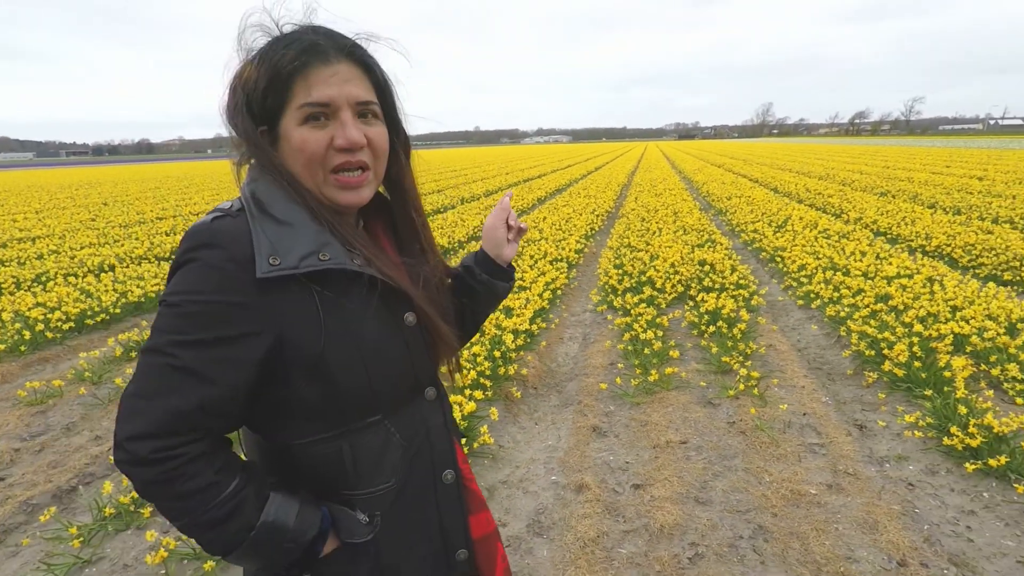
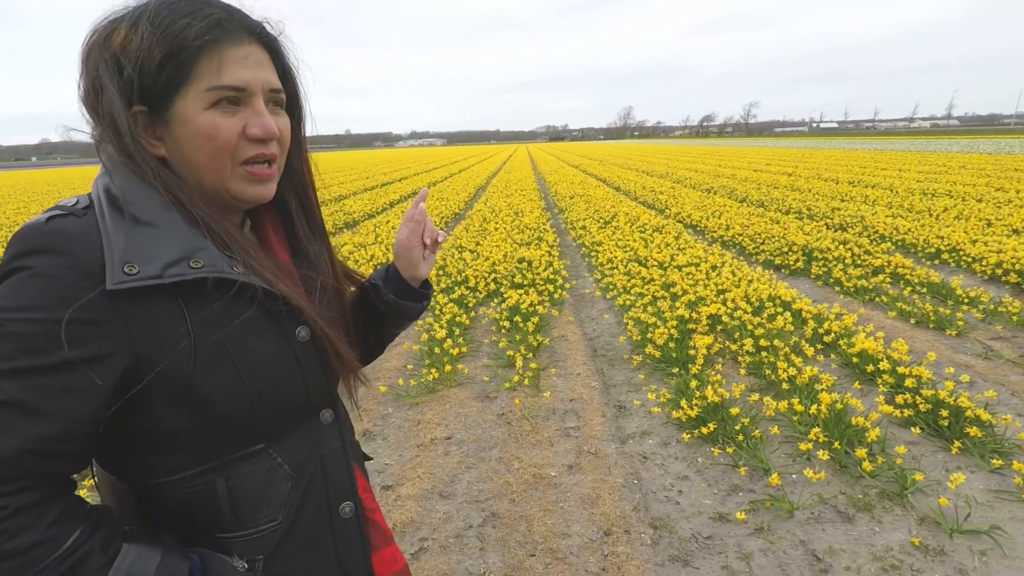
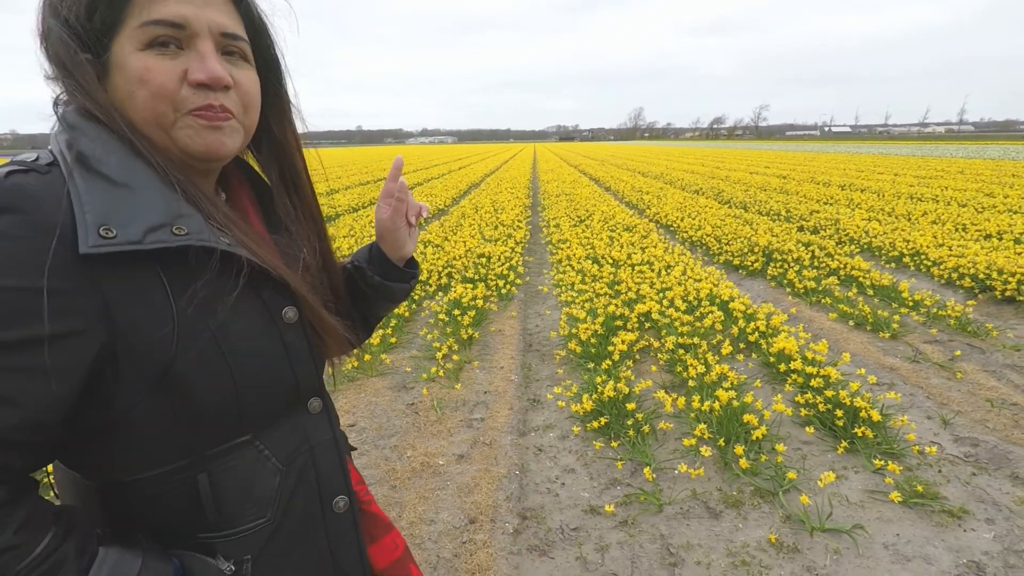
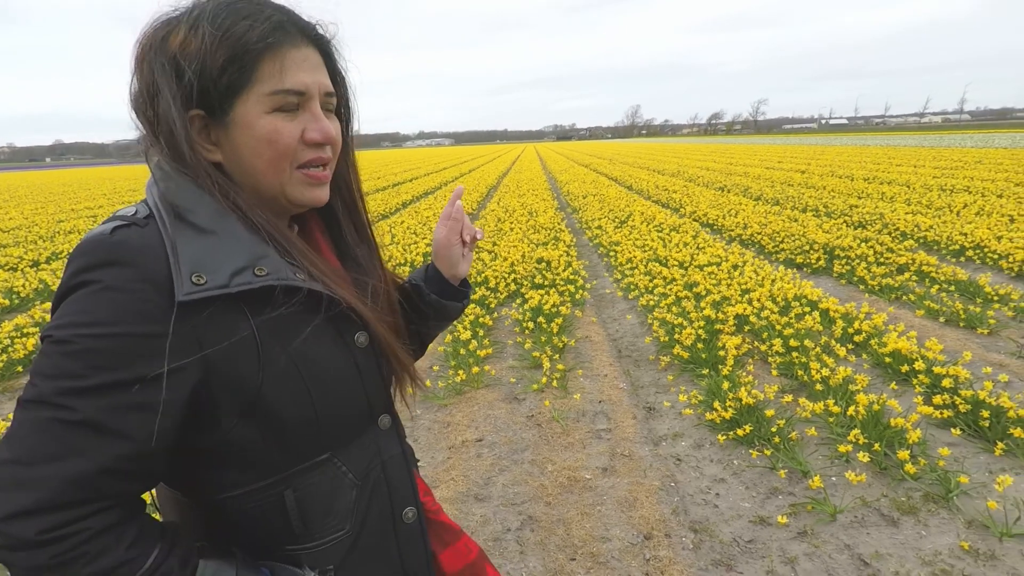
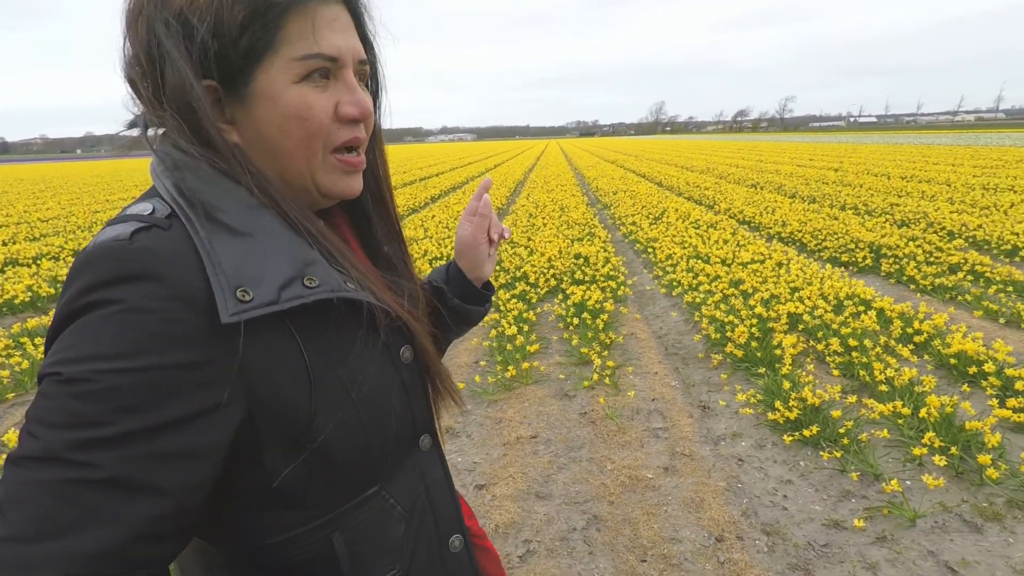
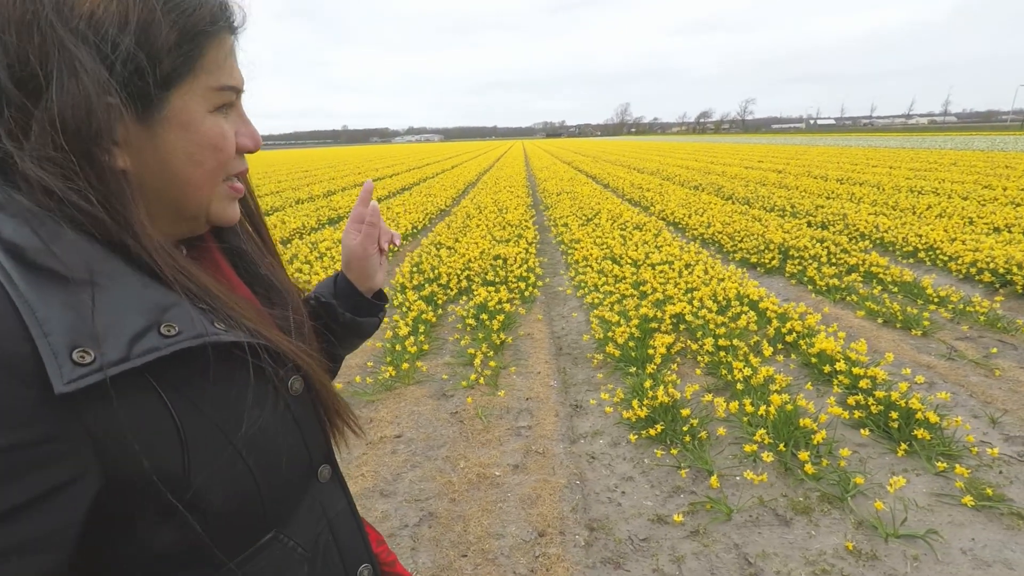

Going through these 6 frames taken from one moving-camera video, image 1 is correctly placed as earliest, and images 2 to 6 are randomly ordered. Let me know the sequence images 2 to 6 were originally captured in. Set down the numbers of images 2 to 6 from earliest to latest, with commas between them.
5, 4, 2, 6, 3
